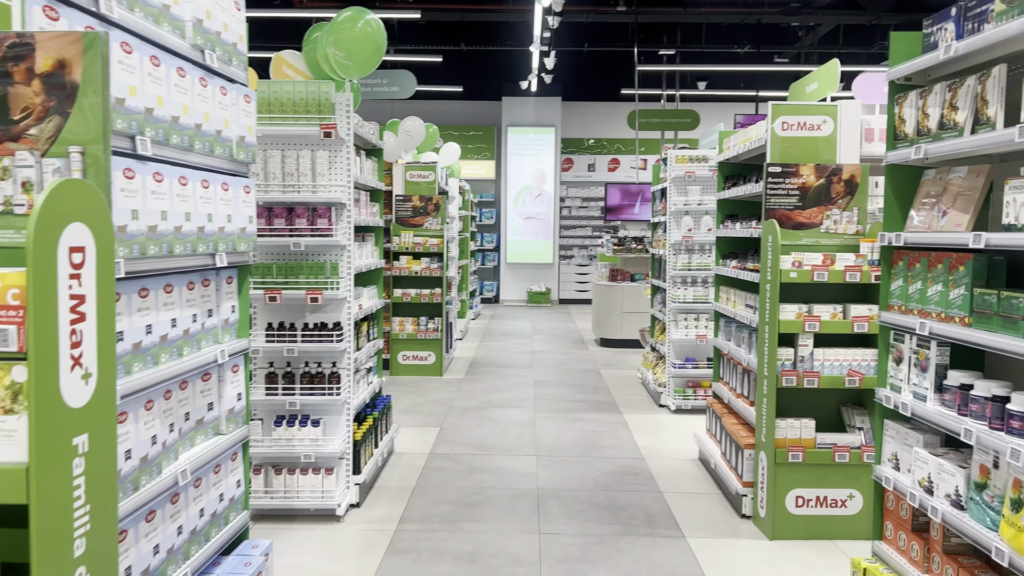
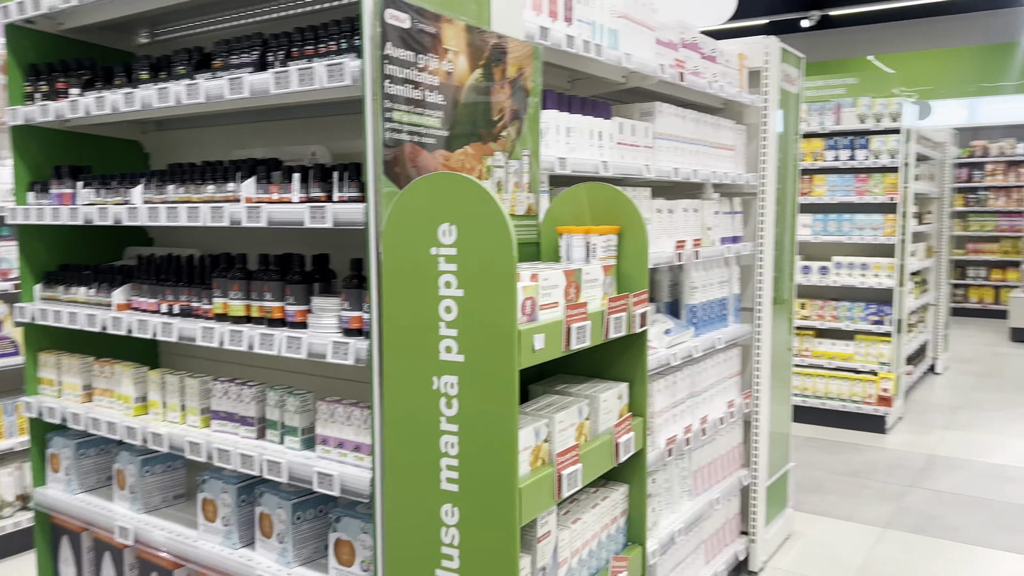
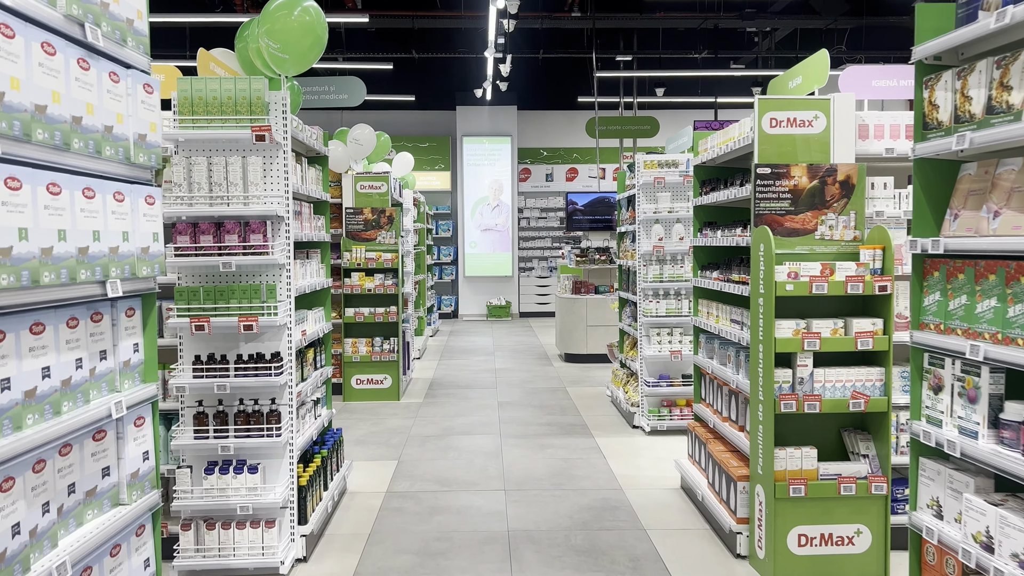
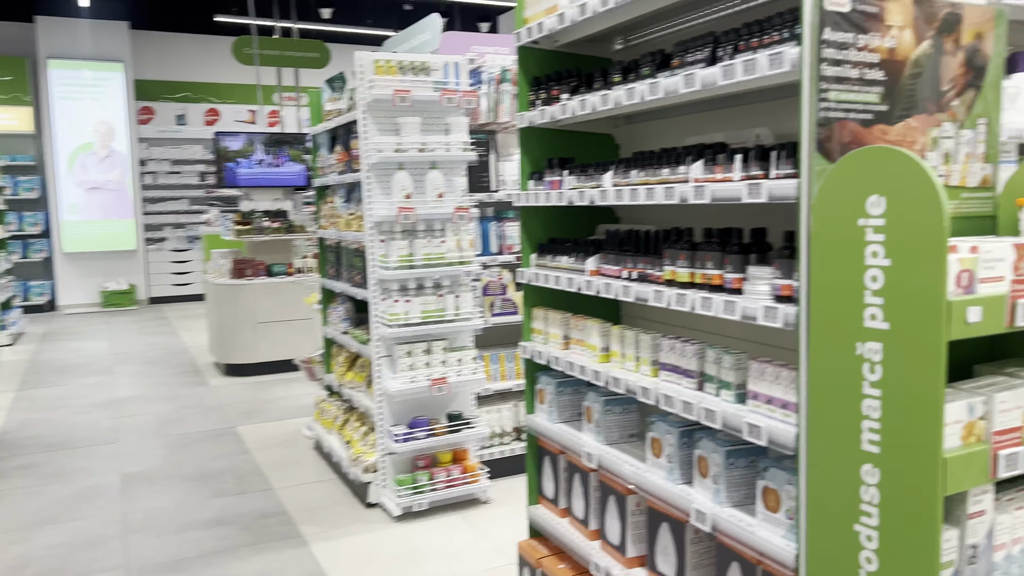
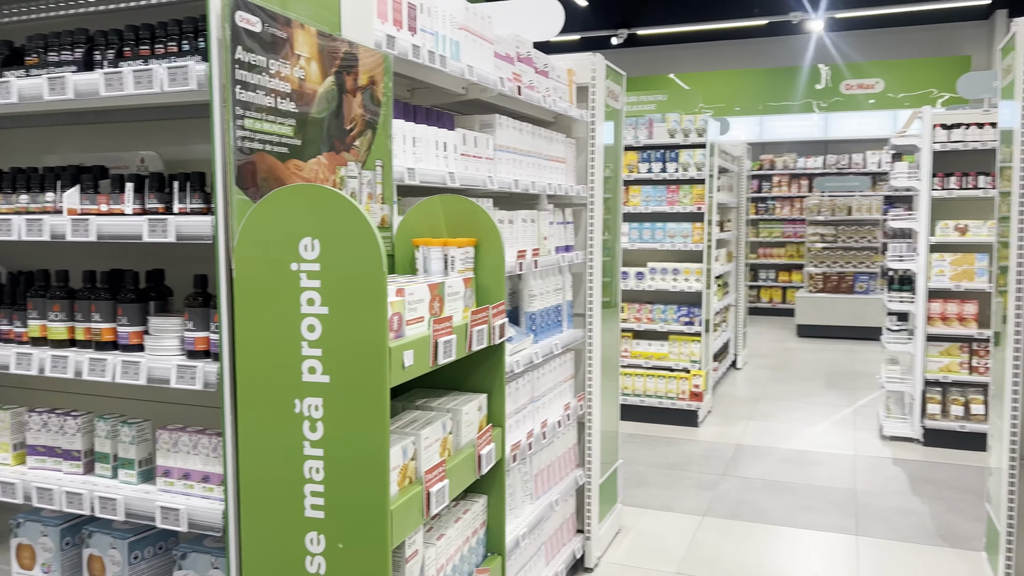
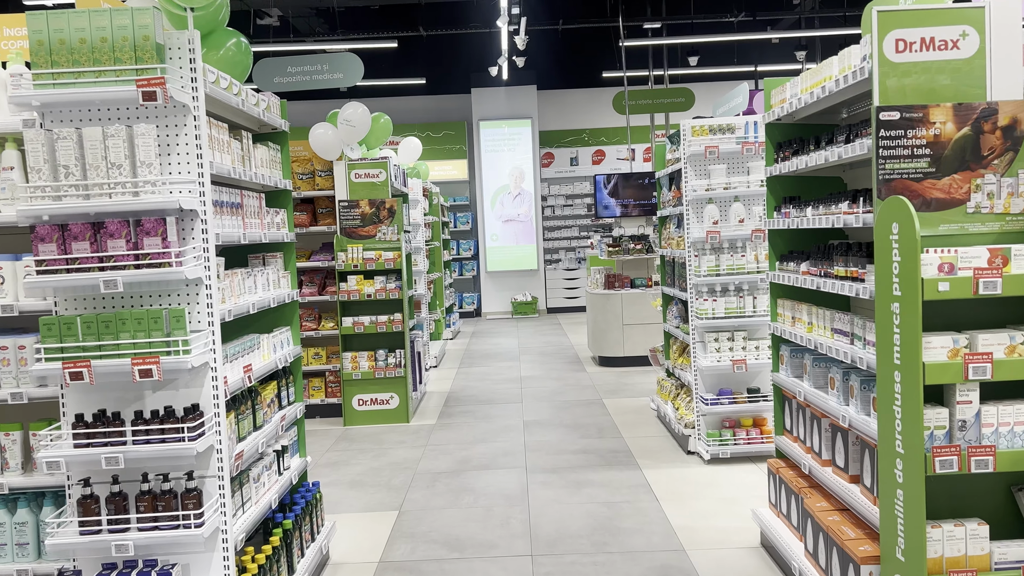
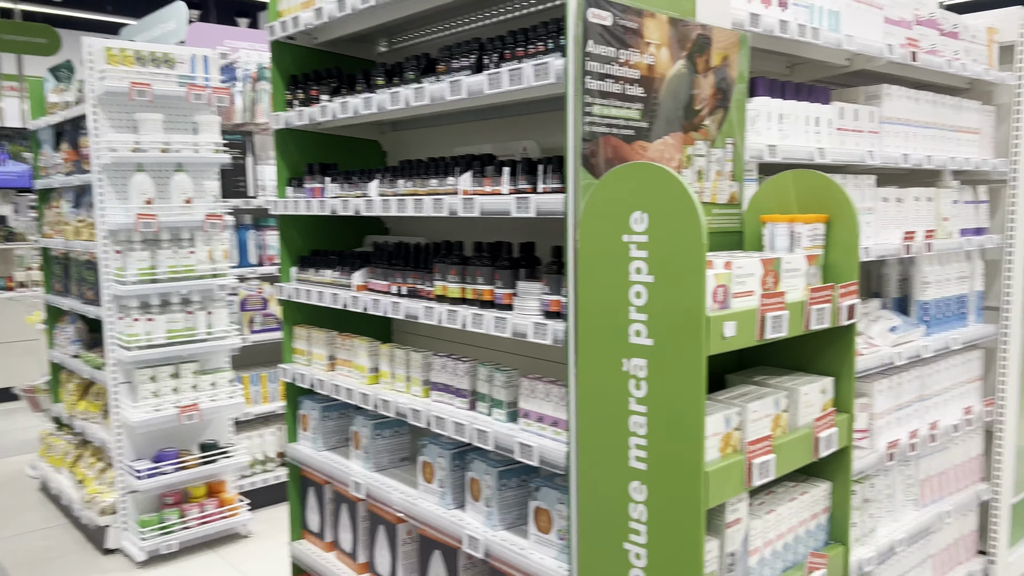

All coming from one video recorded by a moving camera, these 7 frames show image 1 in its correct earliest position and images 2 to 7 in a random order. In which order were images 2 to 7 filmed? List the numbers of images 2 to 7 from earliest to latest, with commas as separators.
3, 6, 4, 7, 2, 5
